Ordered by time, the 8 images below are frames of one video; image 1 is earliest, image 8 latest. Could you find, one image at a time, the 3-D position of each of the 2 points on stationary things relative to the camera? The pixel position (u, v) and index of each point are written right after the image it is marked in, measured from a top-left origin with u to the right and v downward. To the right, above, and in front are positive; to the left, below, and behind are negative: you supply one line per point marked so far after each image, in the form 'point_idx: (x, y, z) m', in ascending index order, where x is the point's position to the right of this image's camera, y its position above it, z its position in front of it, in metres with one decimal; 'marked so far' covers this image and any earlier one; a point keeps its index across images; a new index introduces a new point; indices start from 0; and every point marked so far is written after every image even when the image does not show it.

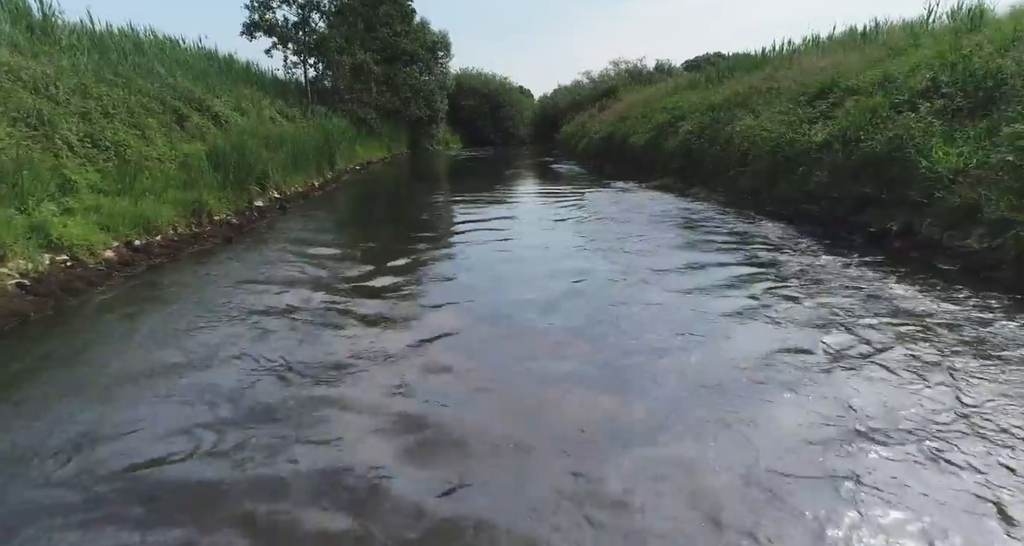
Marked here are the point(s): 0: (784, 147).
0: (+4.4, +2.0, +10.9) m
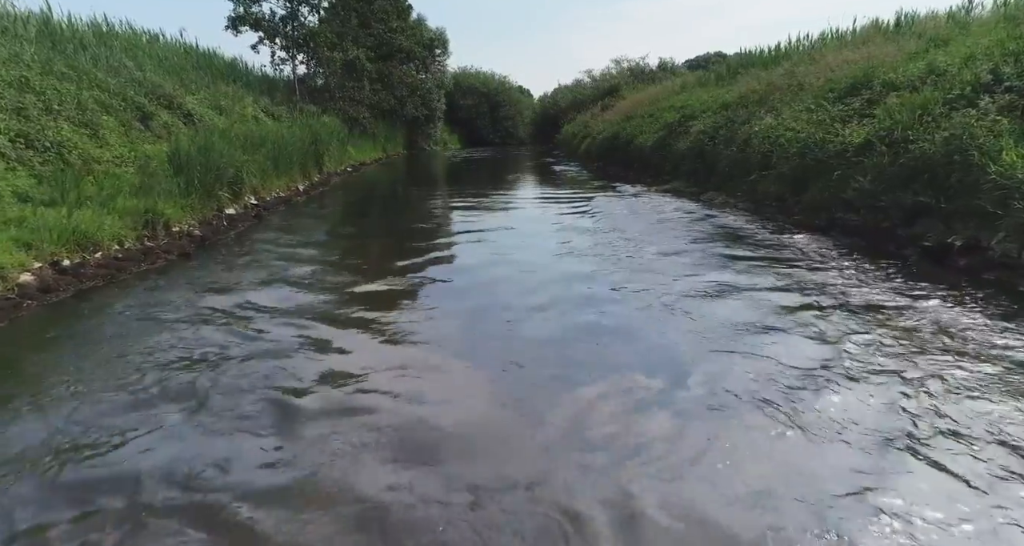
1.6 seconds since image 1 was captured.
0: (+4.4, +1.8, +9.9) m
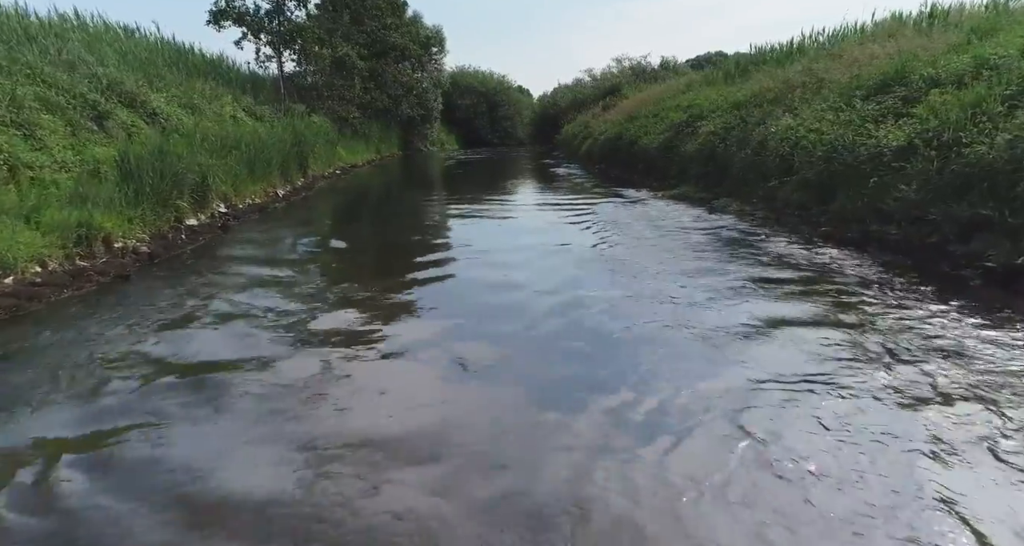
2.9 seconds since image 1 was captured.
0: (+4.3, +1.6, +8.9) m
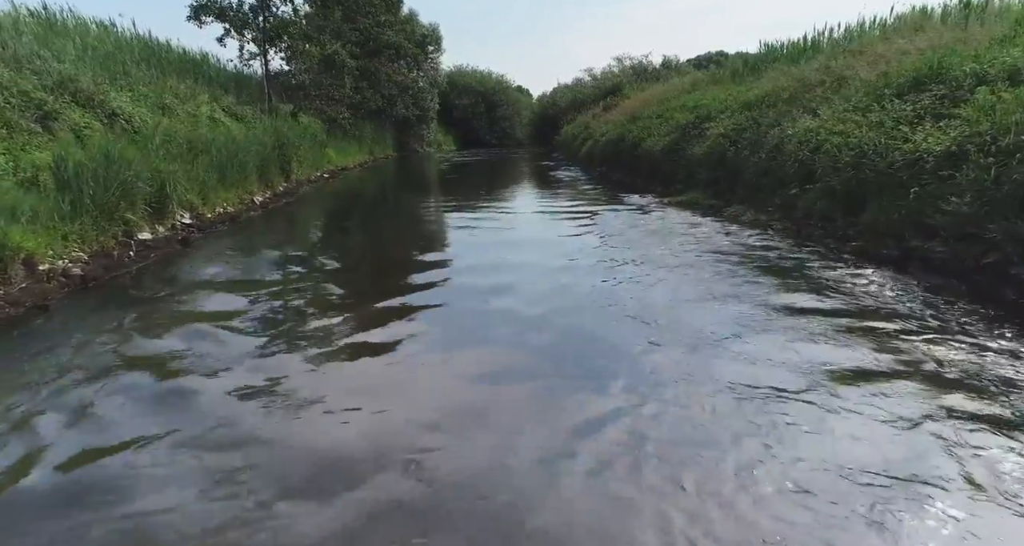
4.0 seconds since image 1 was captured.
0: (+4.2, +1.3, +8.0) m
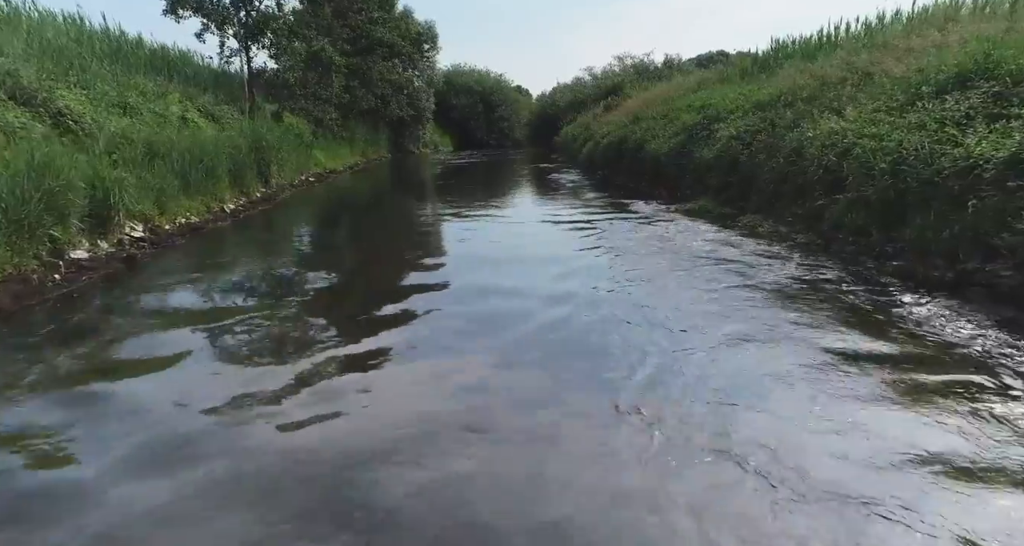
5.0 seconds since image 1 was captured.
0: (+4.1, +1.1, +7.0) m
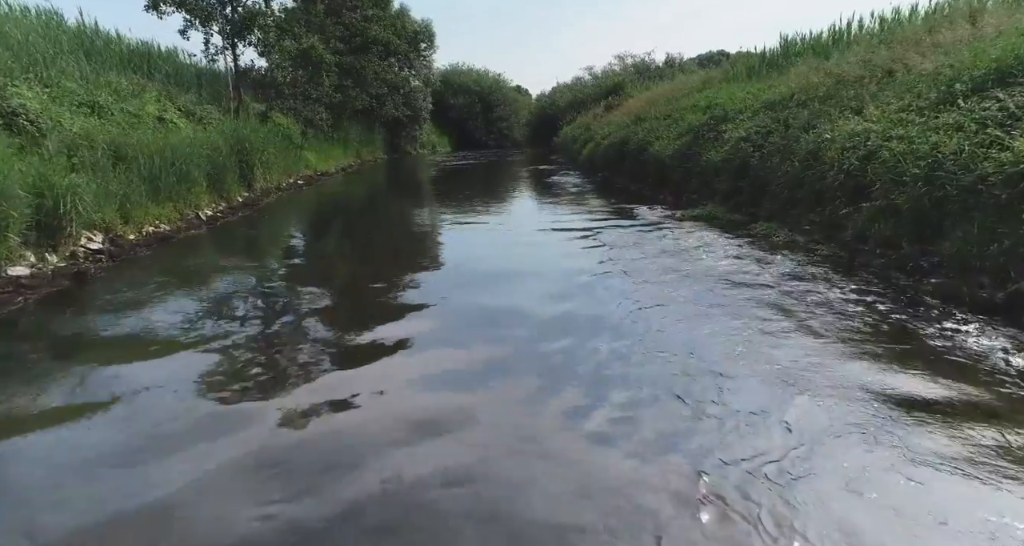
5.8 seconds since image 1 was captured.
0: (+4.1, +0.9, +6.3) m
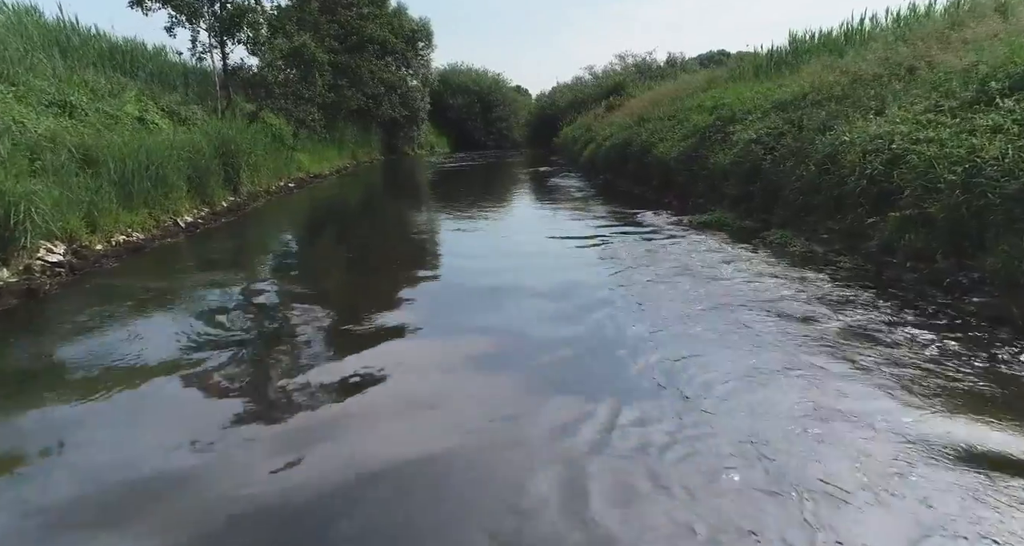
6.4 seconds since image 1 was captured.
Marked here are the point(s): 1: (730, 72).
0: (+4.0, +0.8, +5.7) m
1: (+5.8, +5.3, +18.2) m
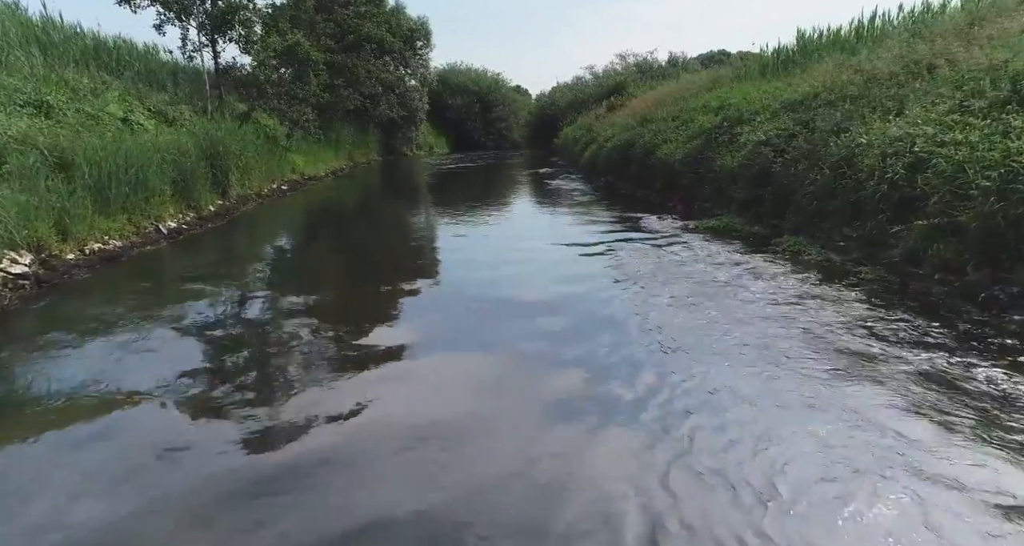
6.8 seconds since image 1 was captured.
0: (+4.0, +0.7, +5.2) m
1: (+5.8, +5.2, +17.8) m
